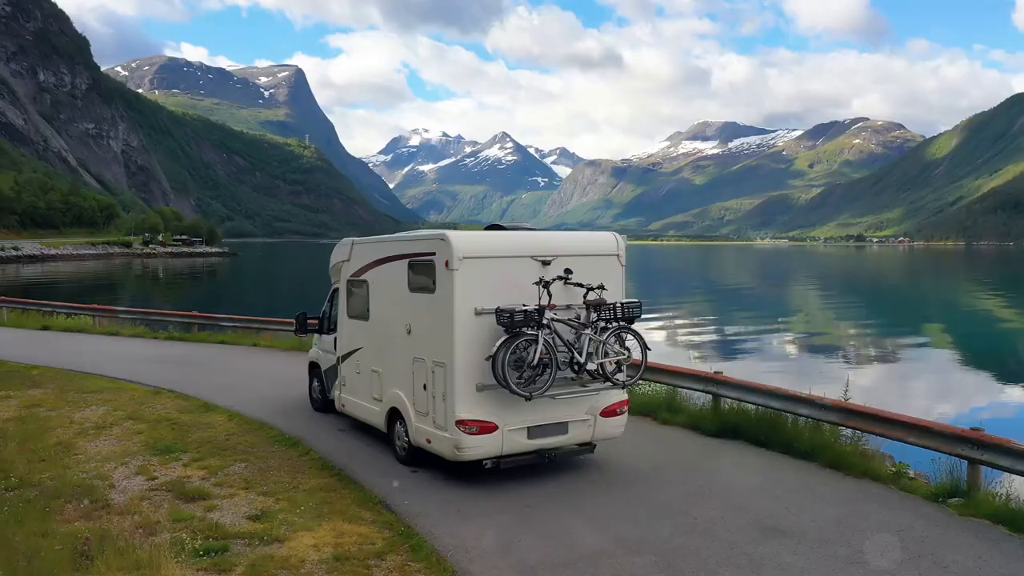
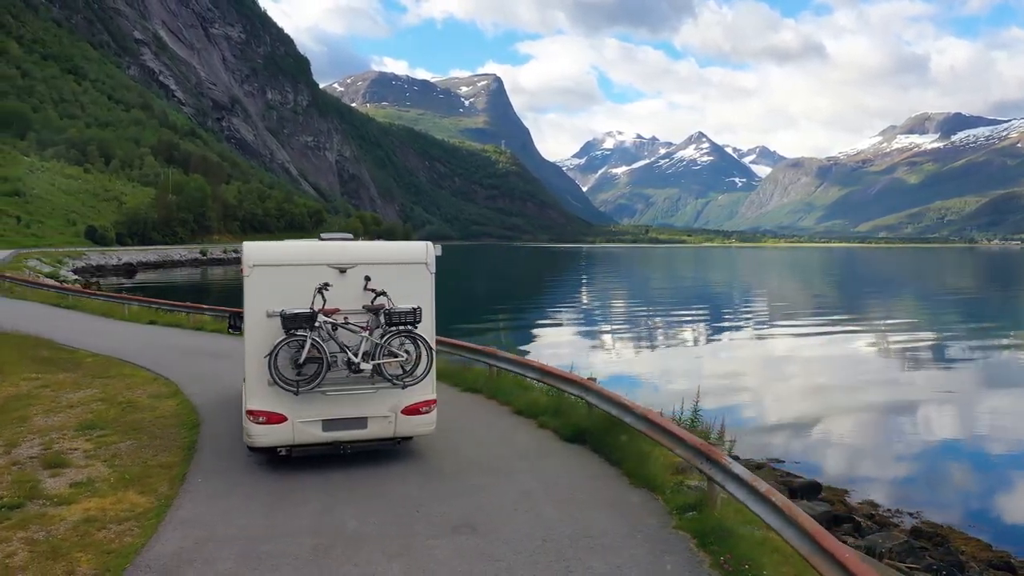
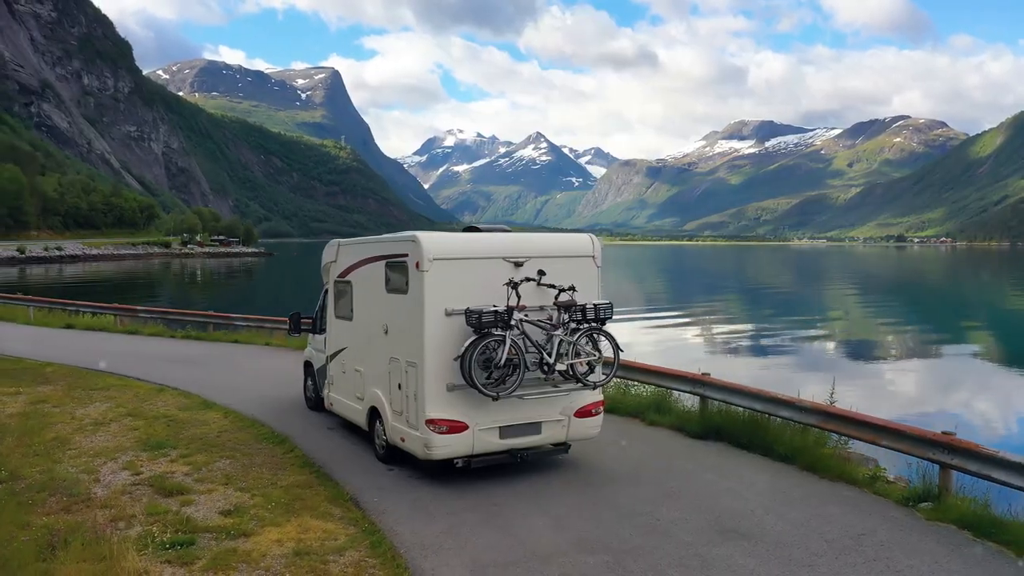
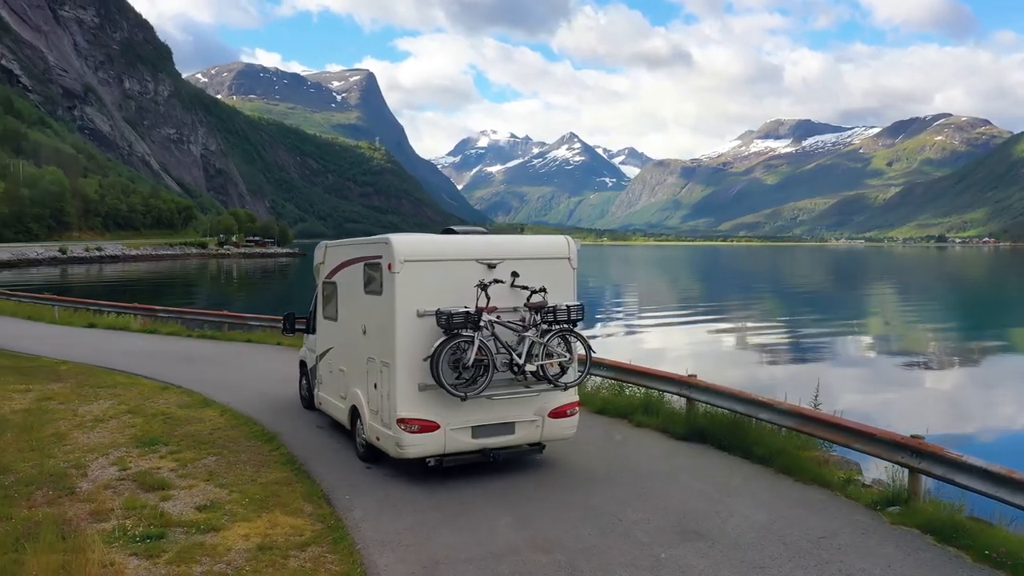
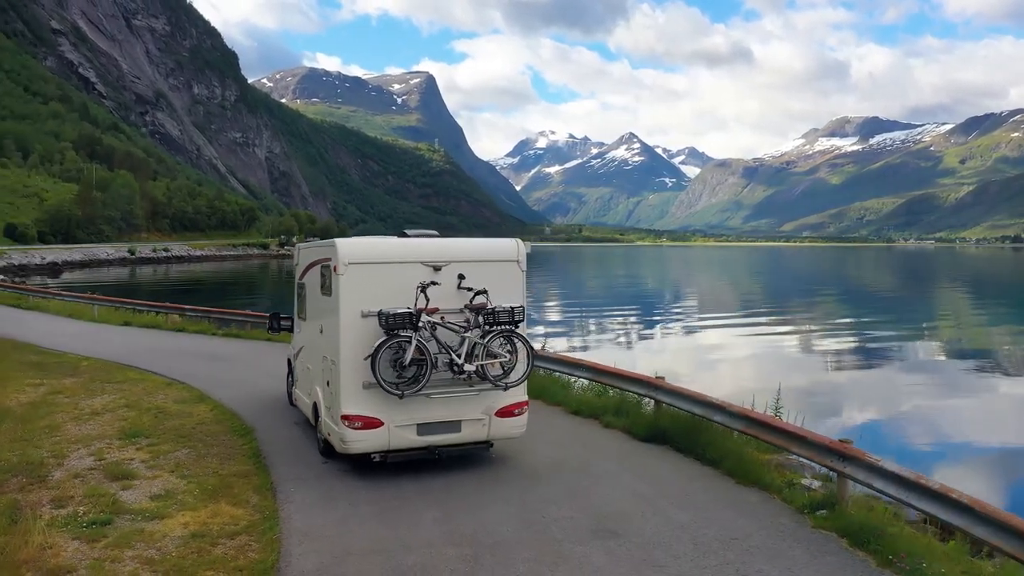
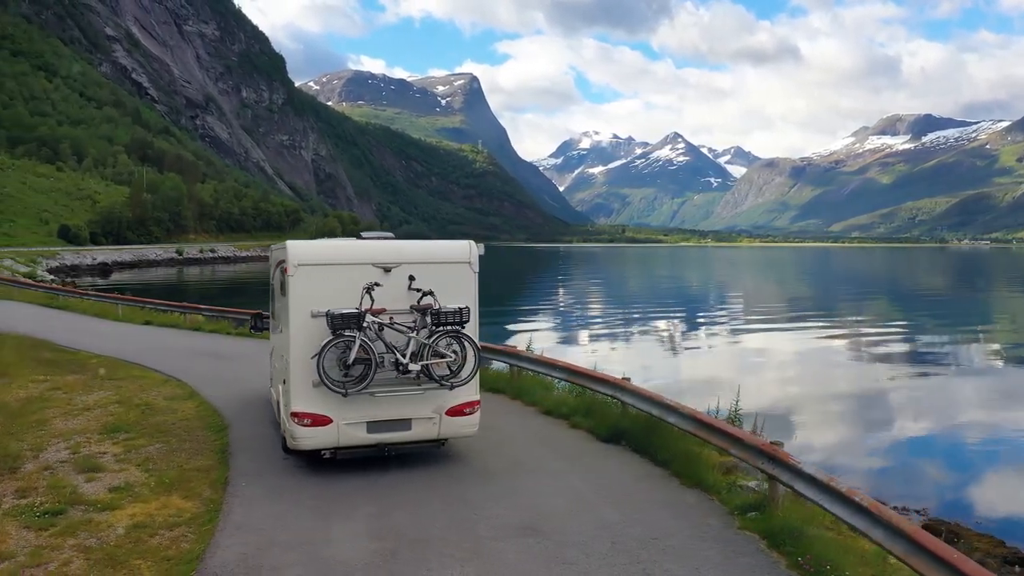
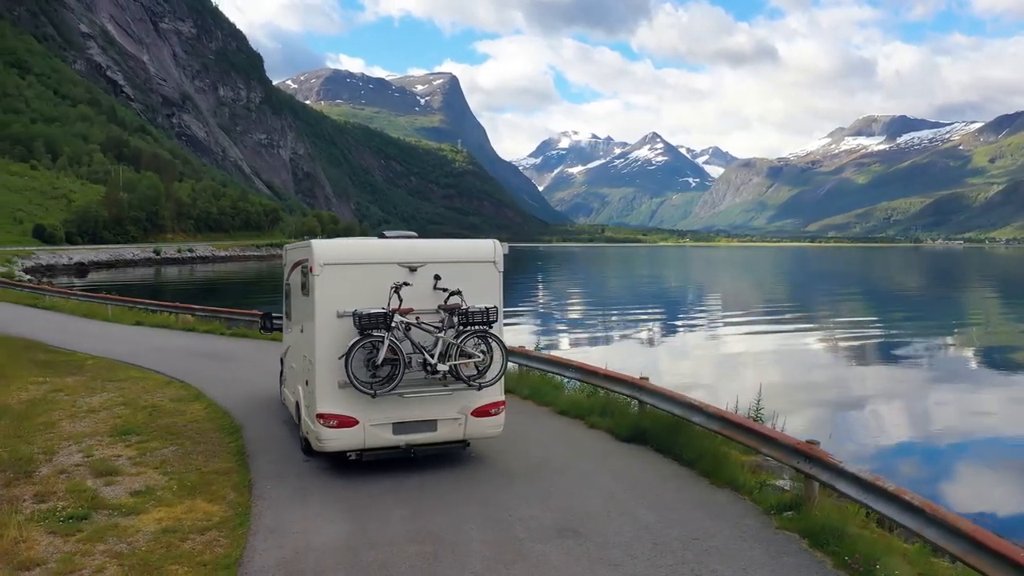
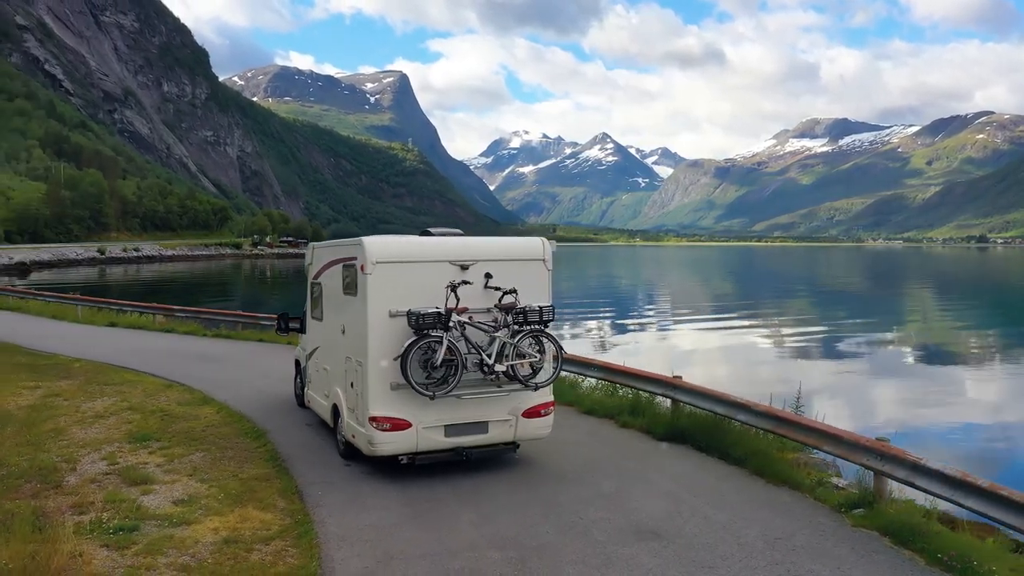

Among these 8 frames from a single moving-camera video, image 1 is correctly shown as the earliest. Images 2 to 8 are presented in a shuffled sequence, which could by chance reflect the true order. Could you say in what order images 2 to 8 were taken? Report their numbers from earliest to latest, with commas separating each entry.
3, 4, 8, 5, 7, 6, 2
